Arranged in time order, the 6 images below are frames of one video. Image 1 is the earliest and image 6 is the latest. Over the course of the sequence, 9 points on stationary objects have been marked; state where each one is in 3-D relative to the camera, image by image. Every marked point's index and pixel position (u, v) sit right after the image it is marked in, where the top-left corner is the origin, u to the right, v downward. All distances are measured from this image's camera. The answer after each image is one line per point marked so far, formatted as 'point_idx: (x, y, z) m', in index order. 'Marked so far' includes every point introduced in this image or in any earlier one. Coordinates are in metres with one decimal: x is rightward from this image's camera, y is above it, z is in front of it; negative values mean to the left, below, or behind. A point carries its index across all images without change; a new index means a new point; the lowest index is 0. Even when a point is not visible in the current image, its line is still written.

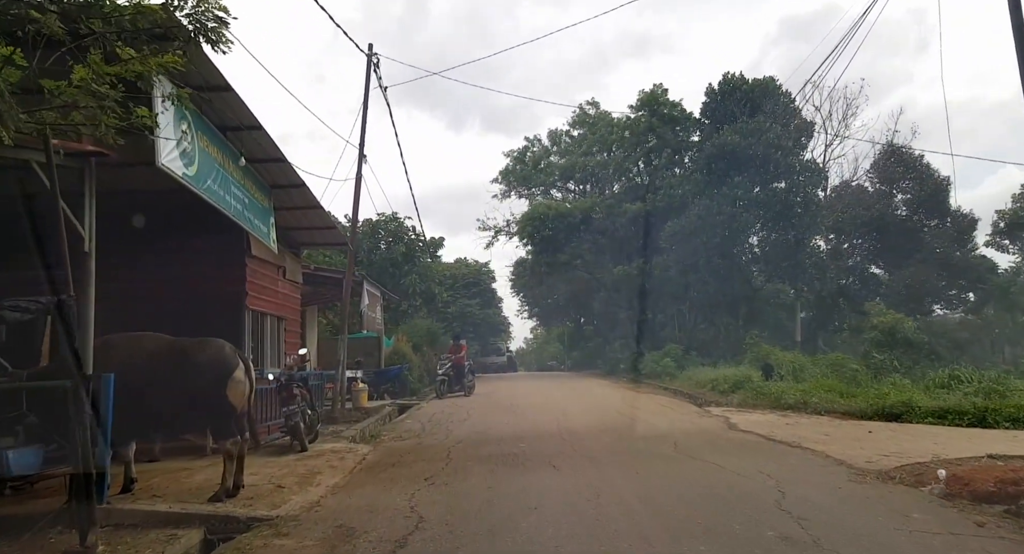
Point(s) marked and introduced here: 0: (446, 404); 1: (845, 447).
0: (-1.6, -3.0, +17.6) m
1: (+4.1, -2.1, +9.1) m
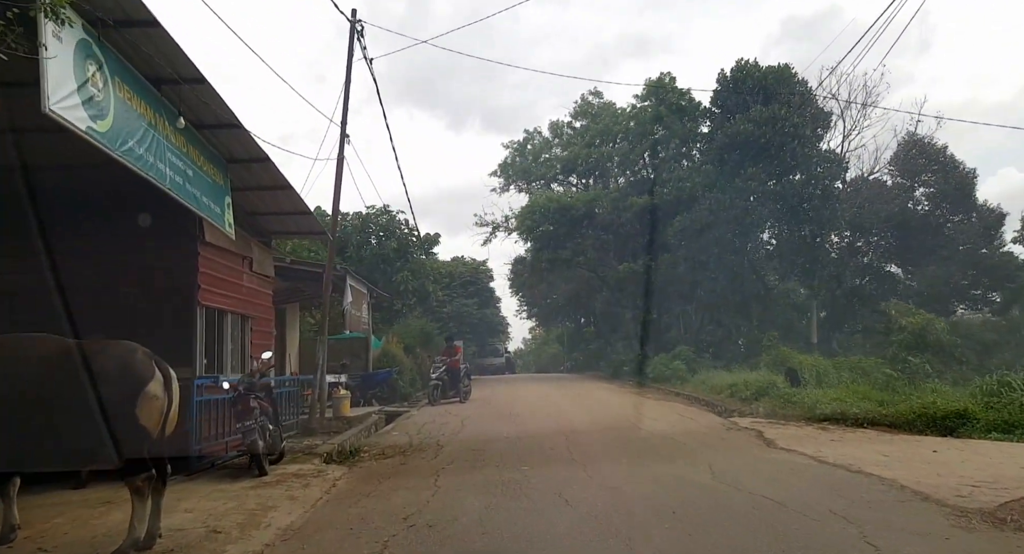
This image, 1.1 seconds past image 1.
0: (-1.6, -2.9, +16.0) m
1: (+4.1, -2.0, +7.6) m
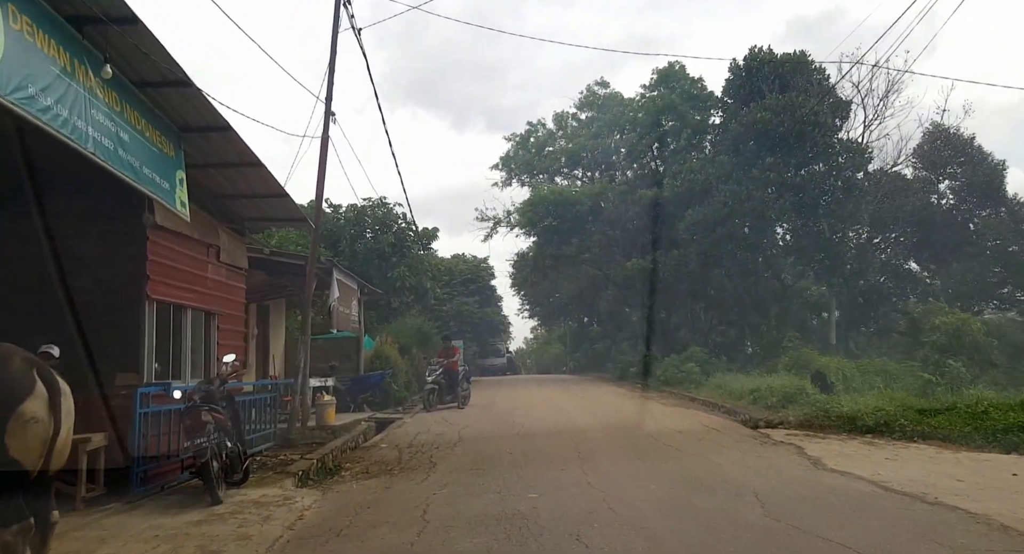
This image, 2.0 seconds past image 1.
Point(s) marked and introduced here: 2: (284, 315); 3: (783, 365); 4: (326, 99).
0: (-1.5, -2.7, +14.6) m
1: (+4.2, -1.9, +6.2) m
2: (-4.9, -0.8, +16.2) m
3: (+7.1, -2.3, +19.6) m
4: (-3.0, +2.9, +12.1) m
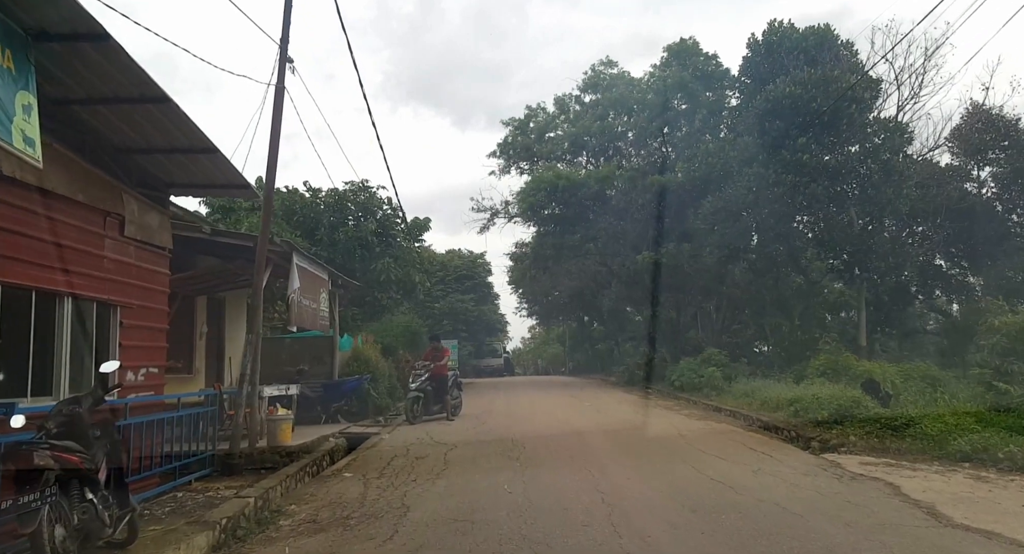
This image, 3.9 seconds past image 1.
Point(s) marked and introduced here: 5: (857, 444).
0: (-1.5, -2.6, +12.3) m
1: (+4.2, -1.7, +3.9) m
2: (-5.0, -0.6, +13.9) m
3: (+7.0, -2.1, +17.3) m
4: (-3.0, +3.1, +9.8) m
5: (+4.5, -2.2, +9.7) m
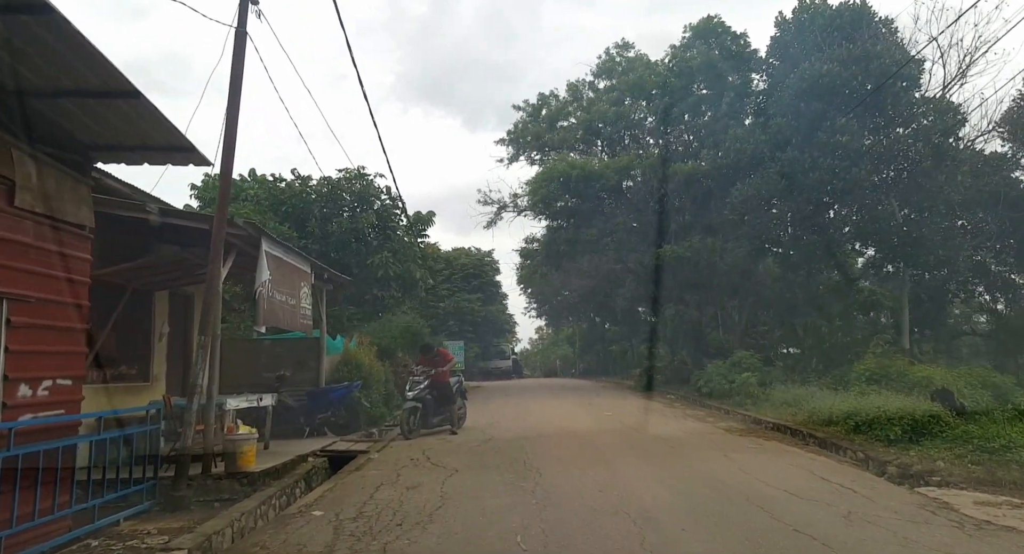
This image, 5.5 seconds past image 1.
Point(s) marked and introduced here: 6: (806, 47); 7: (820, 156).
0: (-1.4, -2.4, +10.6) m
1: (+4.2, -1.6, +2.1) m
2: (-4.8, -0.5, +12.1) m
3: (+7.2, -2.0, +15.4) m
4: (-2.9, +3.2, +8.1) m
5: (+4.6, -2.1, +7.9) m
6: (+8.0, +6.4, +20.3) m
7: (+7.6, +3.0, +18.4) m
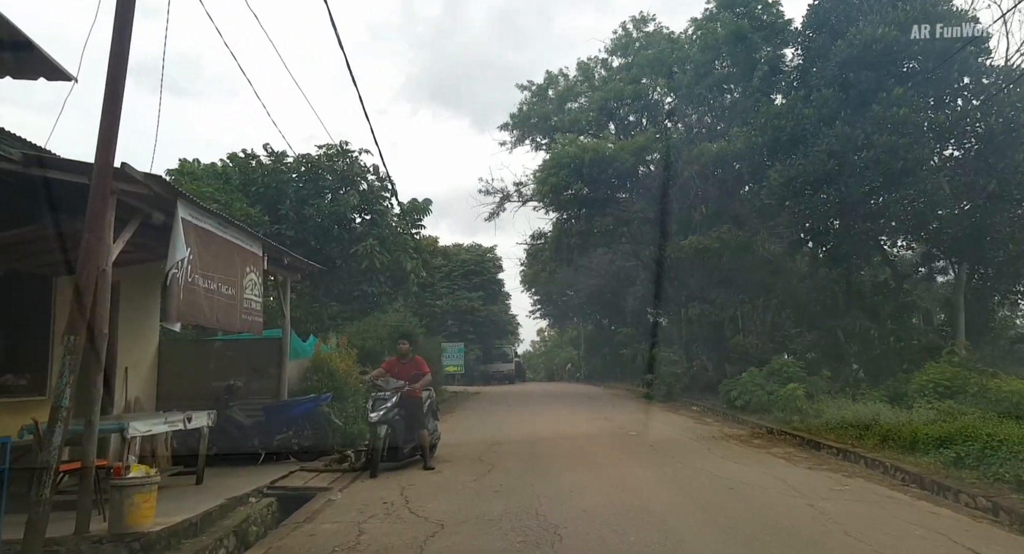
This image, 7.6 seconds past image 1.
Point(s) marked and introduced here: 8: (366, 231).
0: (-1.3, -2.3, +8.2) m
1: (+4.3, -1.5, -0.3) m
2: (-4.7, -0.3, +9.8) m
3: (+7.3, -1.9, +13.0) m
4: (-2.8, +3.4, +5.7) m
5: (+4.6, -1.9, +5.5) m
6: (+8.2, +6.4, +17.9) m
7: (+7.7, +3.1, +16.0) m
8: (-3.1, +1.0, +16.1) m
